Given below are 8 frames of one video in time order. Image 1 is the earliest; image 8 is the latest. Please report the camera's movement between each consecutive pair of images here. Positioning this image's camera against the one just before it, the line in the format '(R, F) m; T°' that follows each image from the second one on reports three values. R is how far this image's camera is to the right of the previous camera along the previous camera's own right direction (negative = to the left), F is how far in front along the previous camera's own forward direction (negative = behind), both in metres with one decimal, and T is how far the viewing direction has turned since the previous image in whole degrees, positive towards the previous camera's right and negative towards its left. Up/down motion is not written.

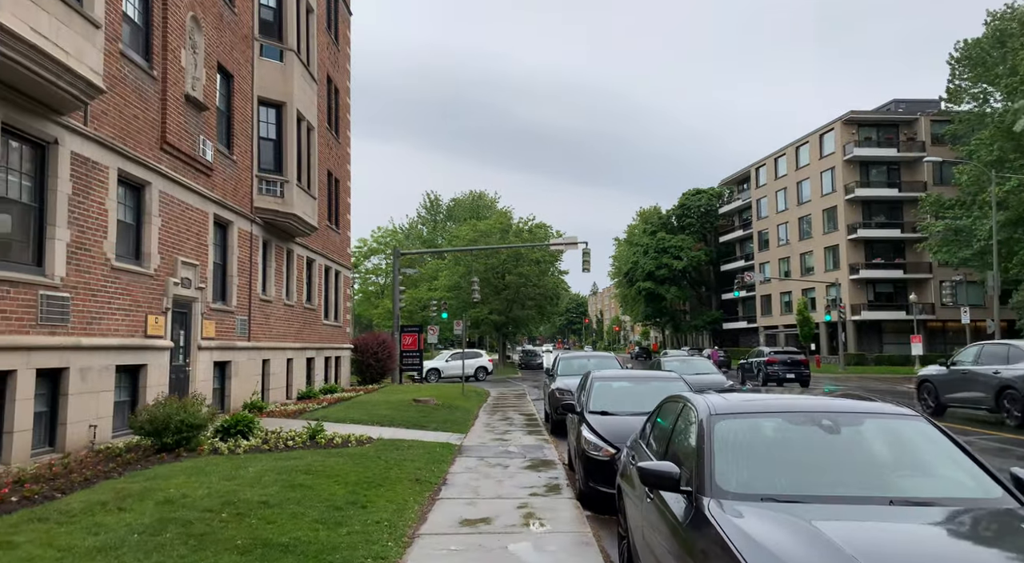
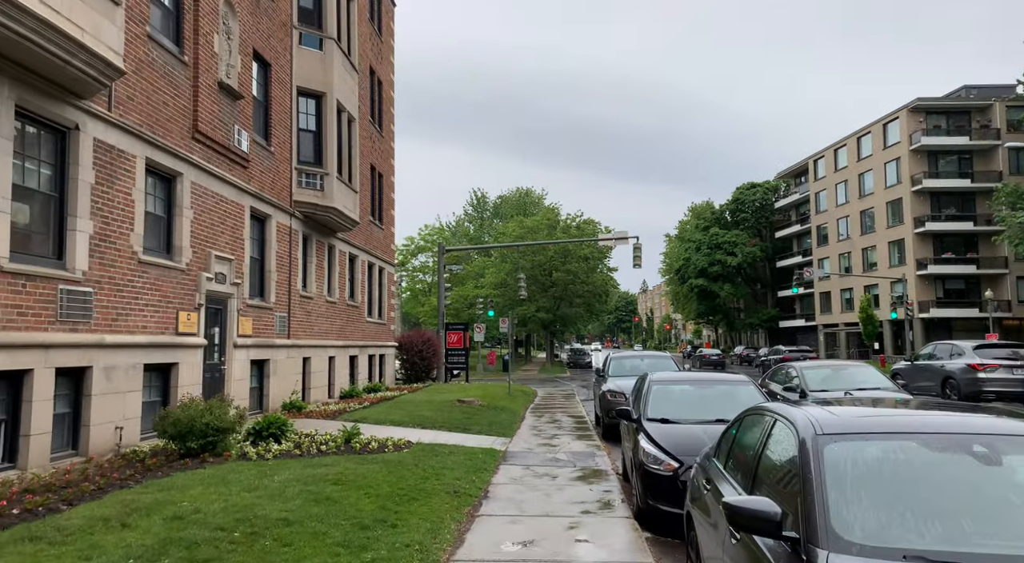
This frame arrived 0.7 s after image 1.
(0.0, +0.9) m; -4°
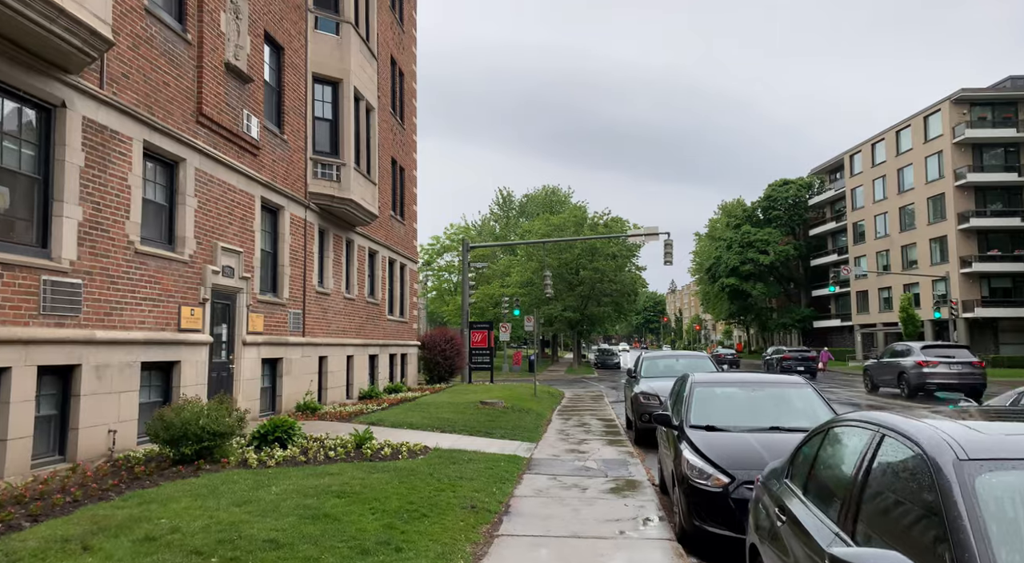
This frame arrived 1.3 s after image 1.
(0.0, +0.9) m; -2°
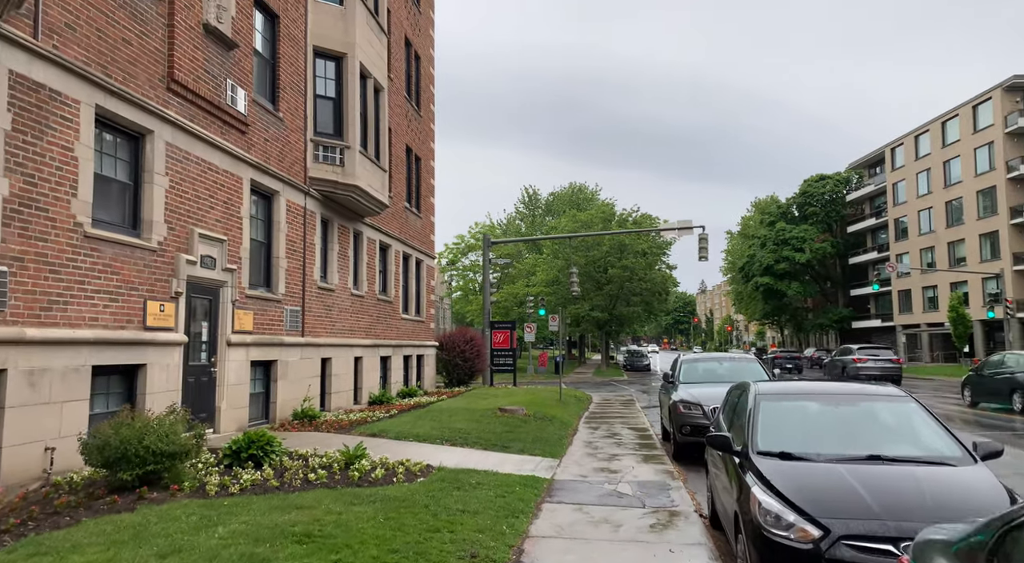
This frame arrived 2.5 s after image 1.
(+0.1, +1.5) m; -2°
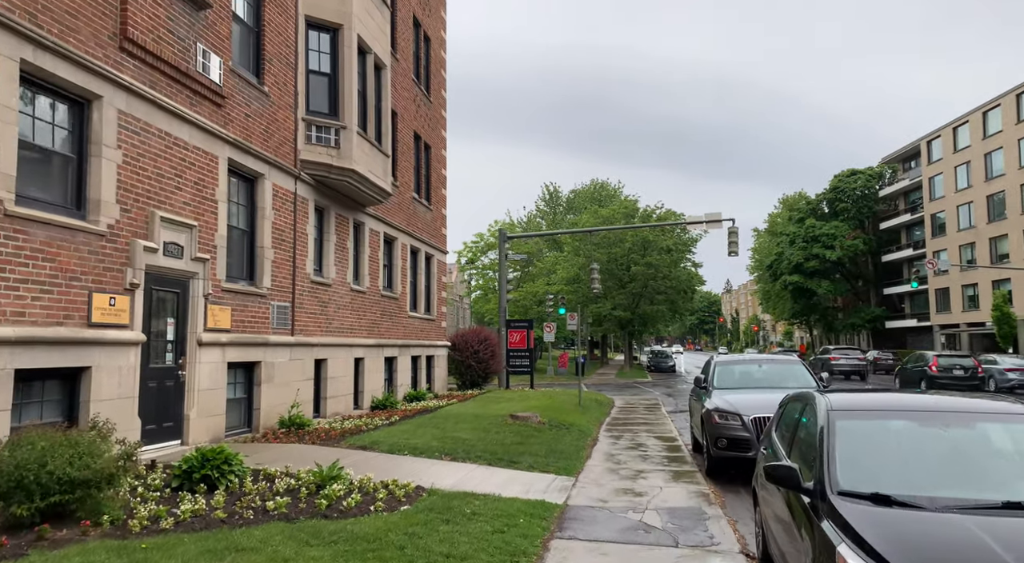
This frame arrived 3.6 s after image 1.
(+0.2, +1.4) m; -2°
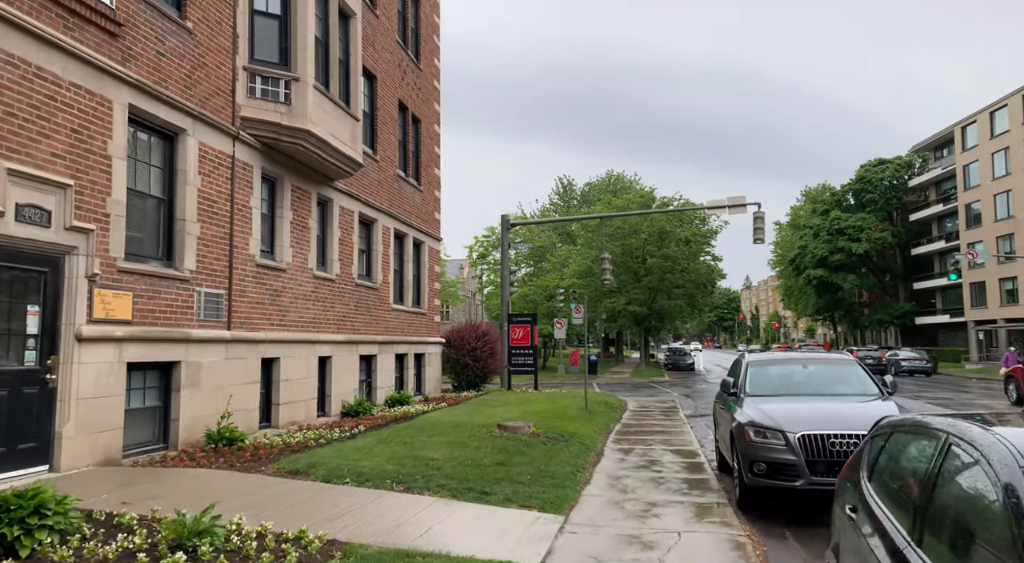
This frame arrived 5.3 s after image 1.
(+0.5, +2.2) m; -1°
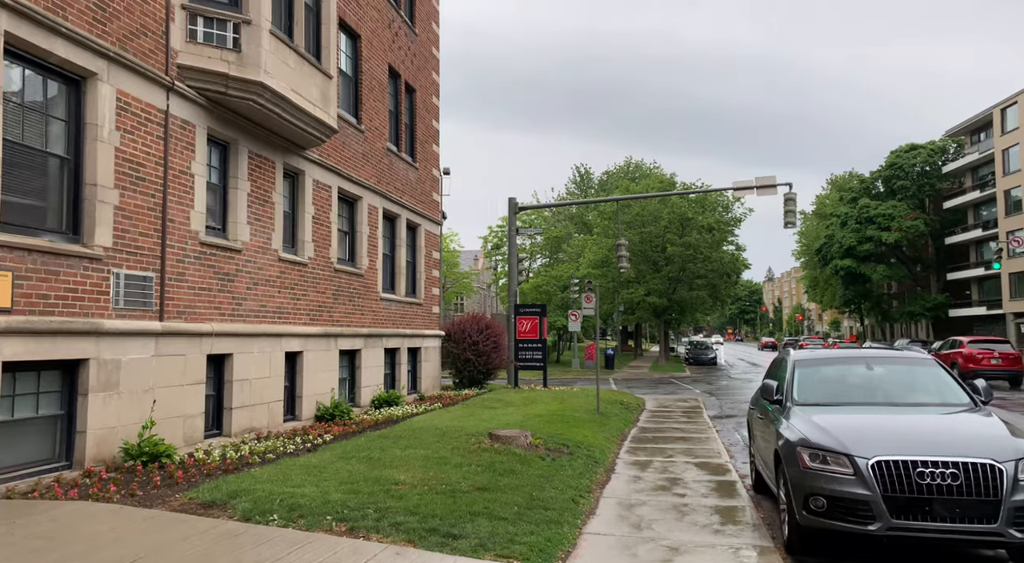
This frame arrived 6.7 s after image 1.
(+0.3, +1.8) m; -2°
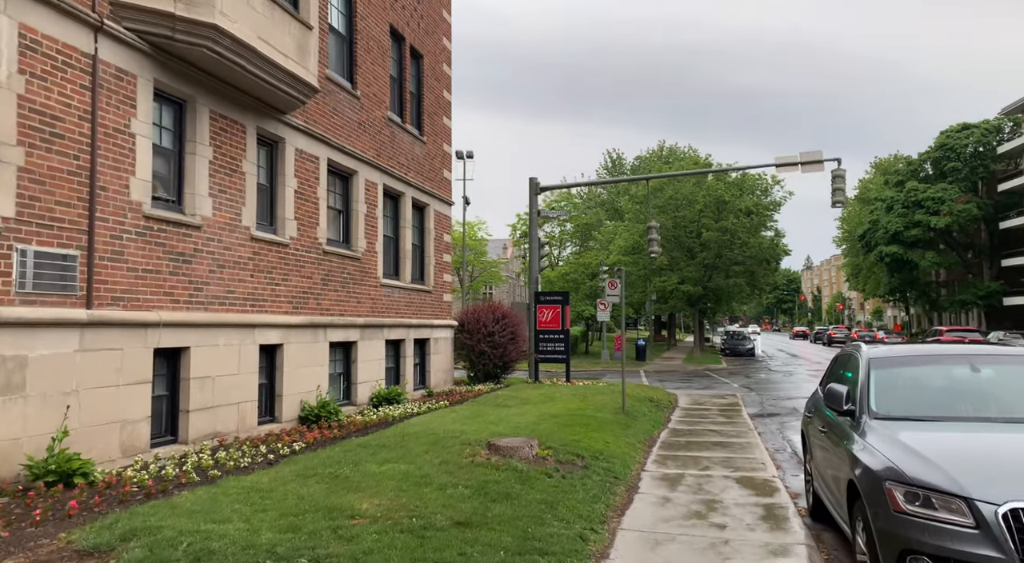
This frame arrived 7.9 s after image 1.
(+0.3, +1.6) m; -3°
